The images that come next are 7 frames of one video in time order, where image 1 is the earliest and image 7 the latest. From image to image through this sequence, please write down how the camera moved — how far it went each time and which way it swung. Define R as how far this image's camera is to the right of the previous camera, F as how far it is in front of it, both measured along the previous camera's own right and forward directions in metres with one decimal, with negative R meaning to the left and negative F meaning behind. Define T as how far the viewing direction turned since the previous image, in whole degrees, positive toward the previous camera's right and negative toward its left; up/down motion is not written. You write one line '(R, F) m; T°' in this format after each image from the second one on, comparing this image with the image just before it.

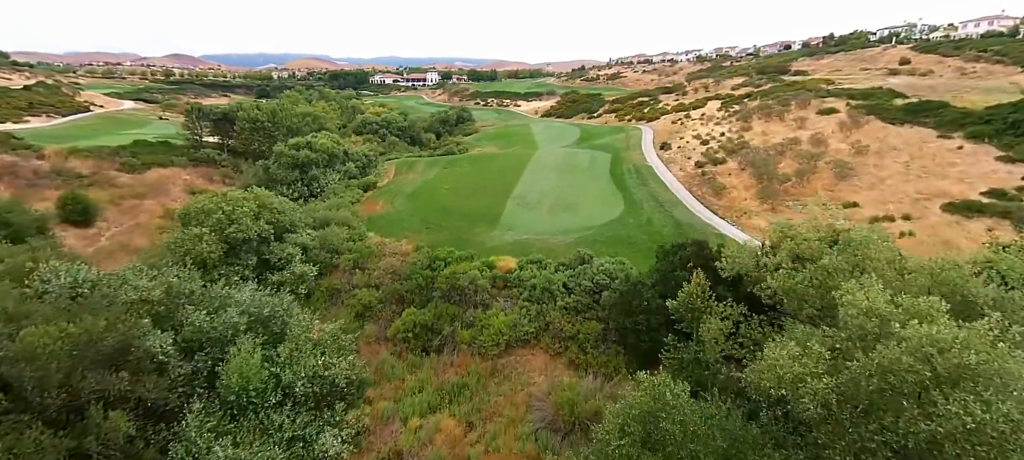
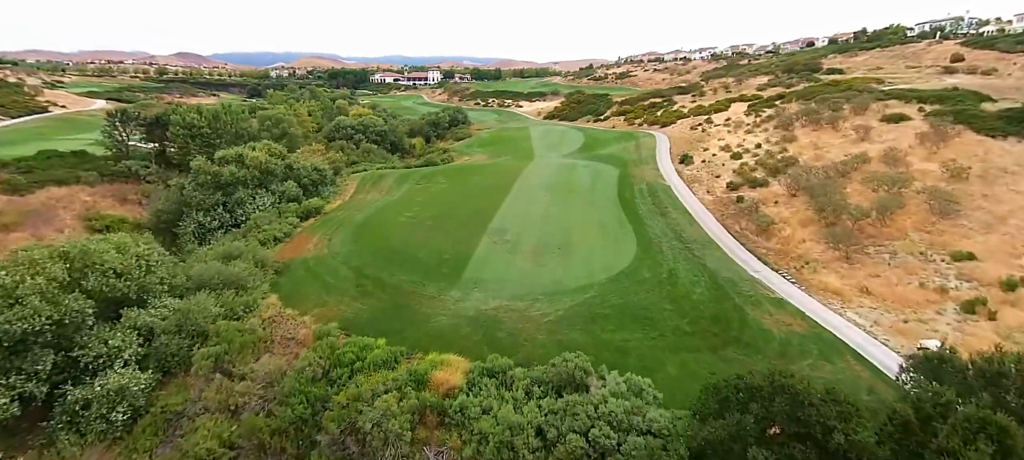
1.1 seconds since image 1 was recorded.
(+1.4, +6.6) m; -1°
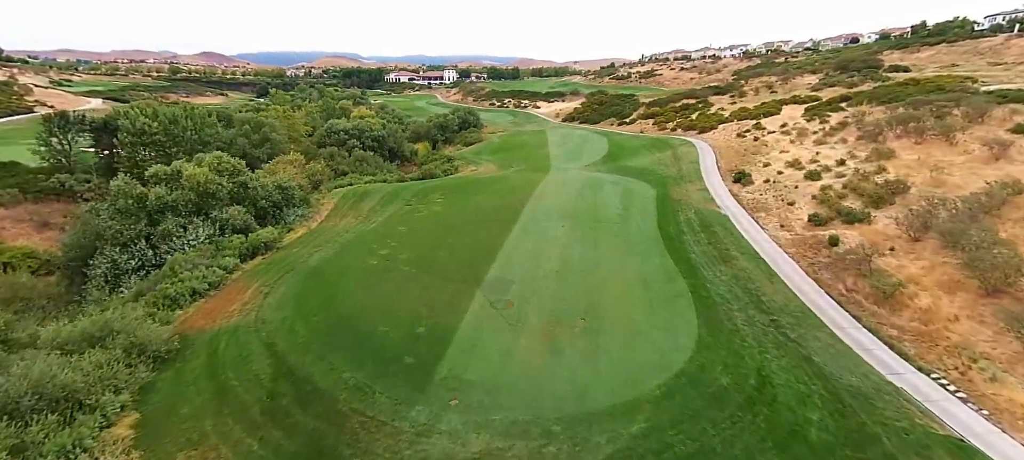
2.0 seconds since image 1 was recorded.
(+0.3, +5.8) m; -2°
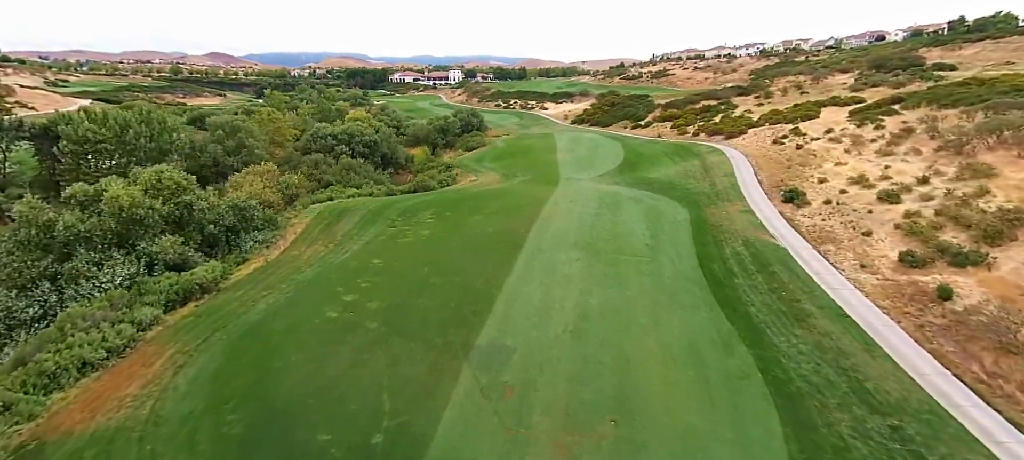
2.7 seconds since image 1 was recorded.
(+0.1, +4.0) m; -1°
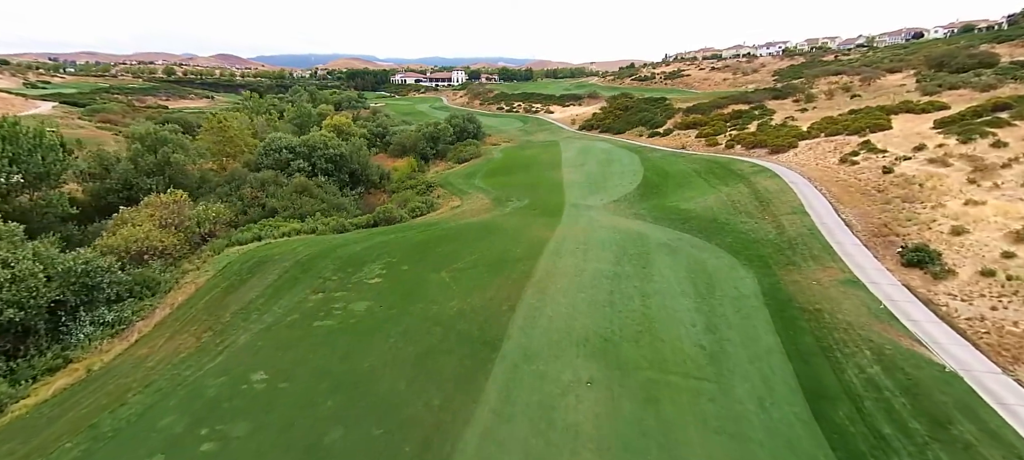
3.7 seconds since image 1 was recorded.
(+0.8, +6.6) m; -1°
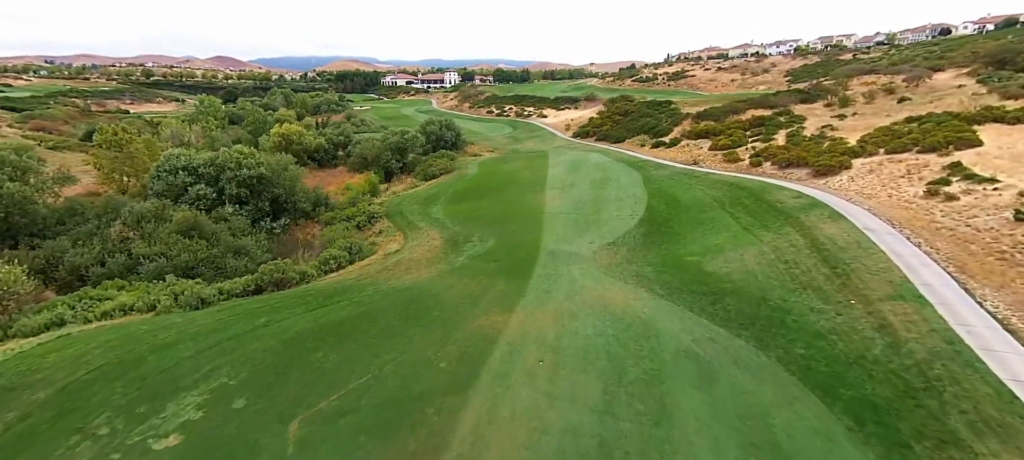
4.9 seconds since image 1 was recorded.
(+1.7, +6.7) m; 0°
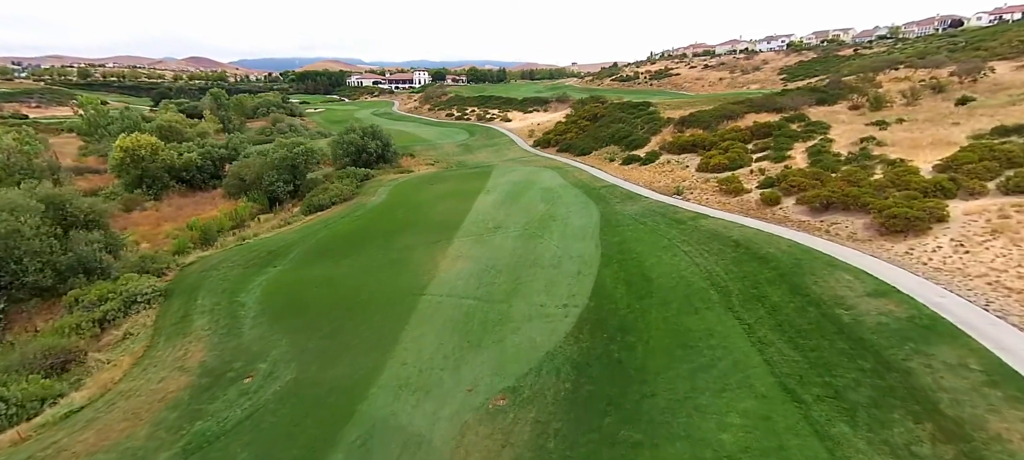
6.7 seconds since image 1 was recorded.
(+3.8, +9.2) m; +2°
